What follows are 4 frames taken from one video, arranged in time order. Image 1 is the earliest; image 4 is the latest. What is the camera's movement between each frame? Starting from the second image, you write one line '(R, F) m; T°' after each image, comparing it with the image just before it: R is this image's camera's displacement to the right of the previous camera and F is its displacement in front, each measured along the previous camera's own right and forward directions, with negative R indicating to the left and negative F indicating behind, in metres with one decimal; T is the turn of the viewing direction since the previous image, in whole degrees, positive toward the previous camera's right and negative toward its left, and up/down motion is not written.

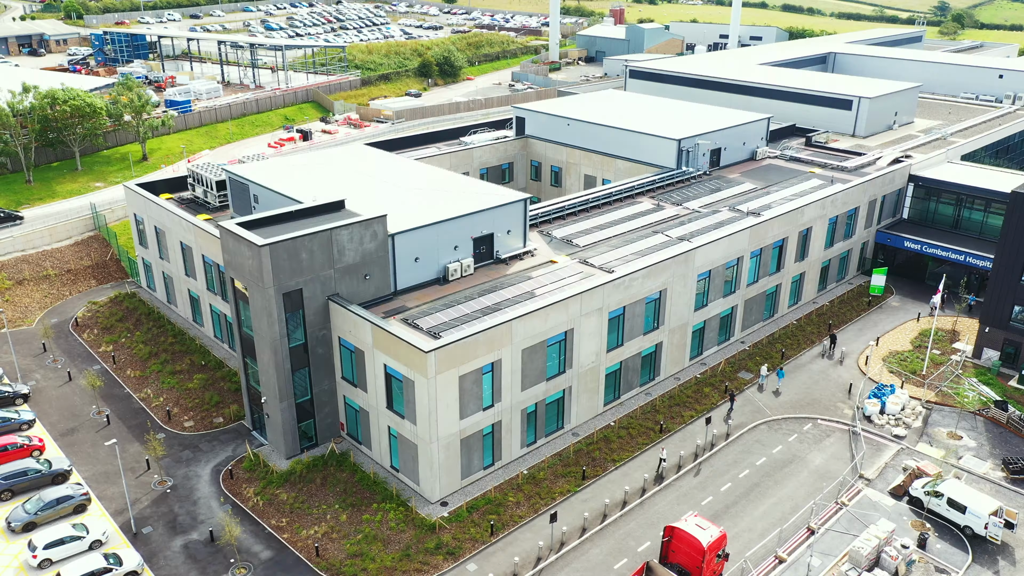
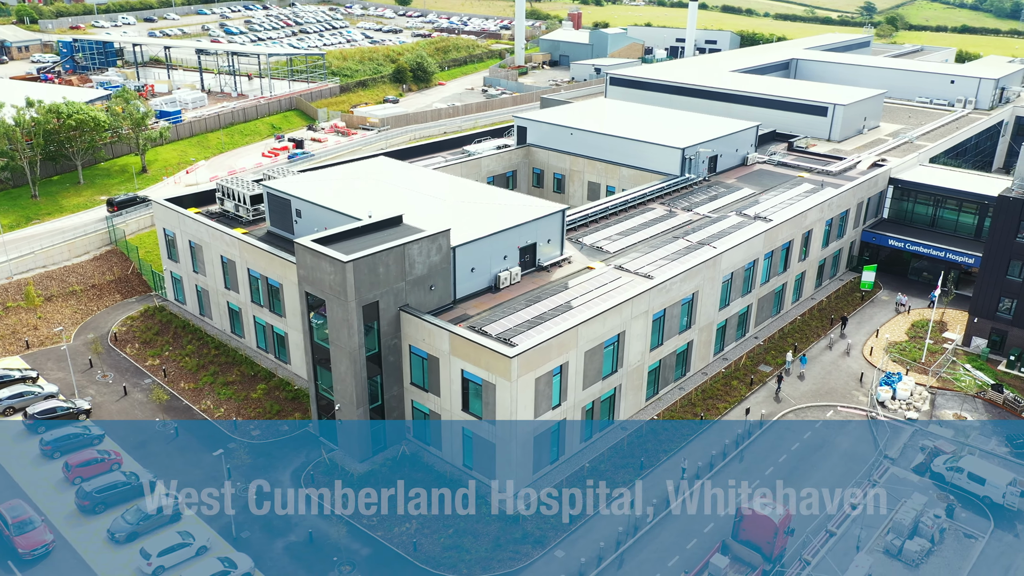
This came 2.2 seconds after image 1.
(-6.5, -2.8) m; +4°
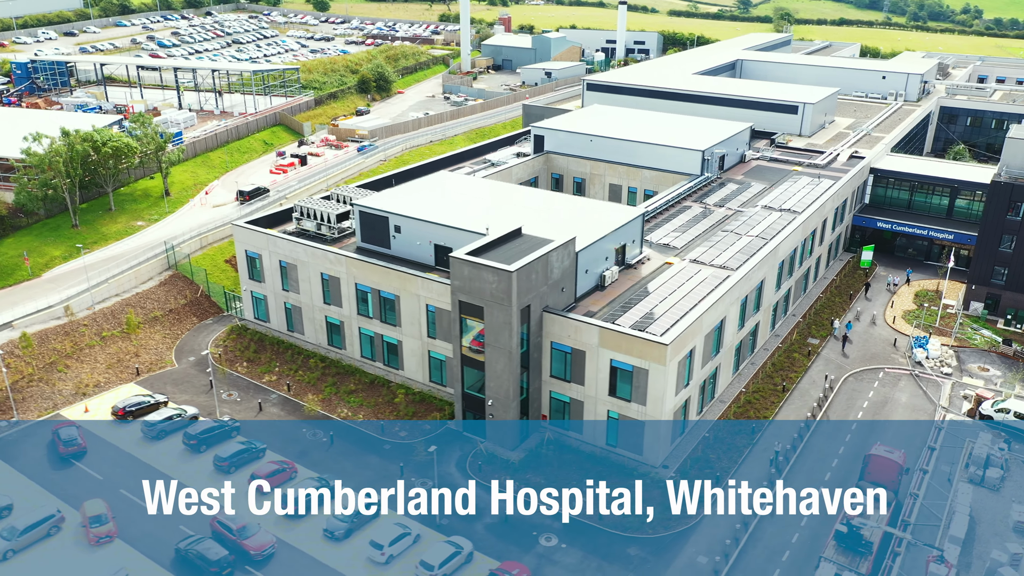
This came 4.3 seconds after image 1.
(-14.1, -4.4) m; +8°
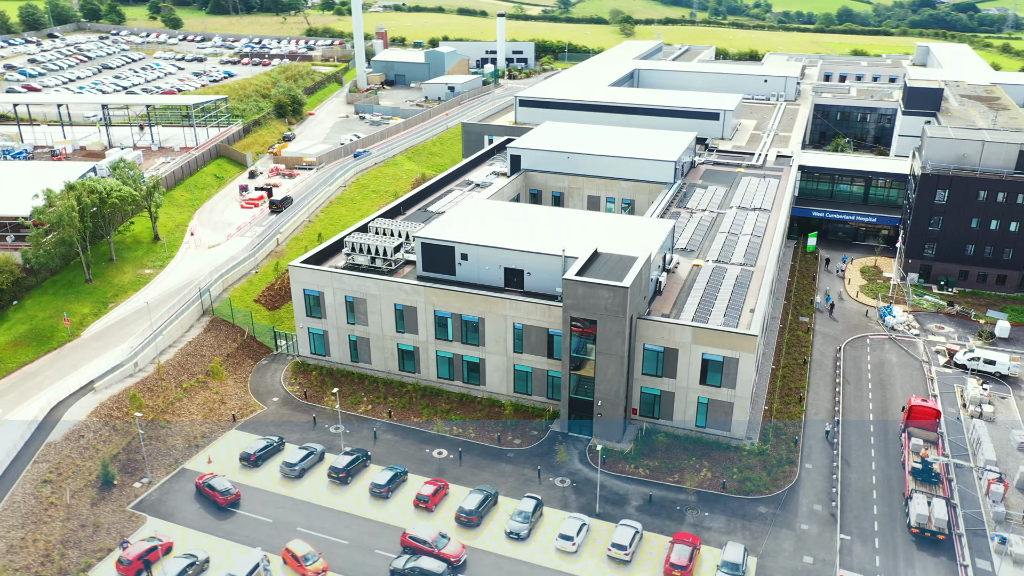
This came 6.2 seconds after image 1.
(-17.6, -4.2) m; +12°
